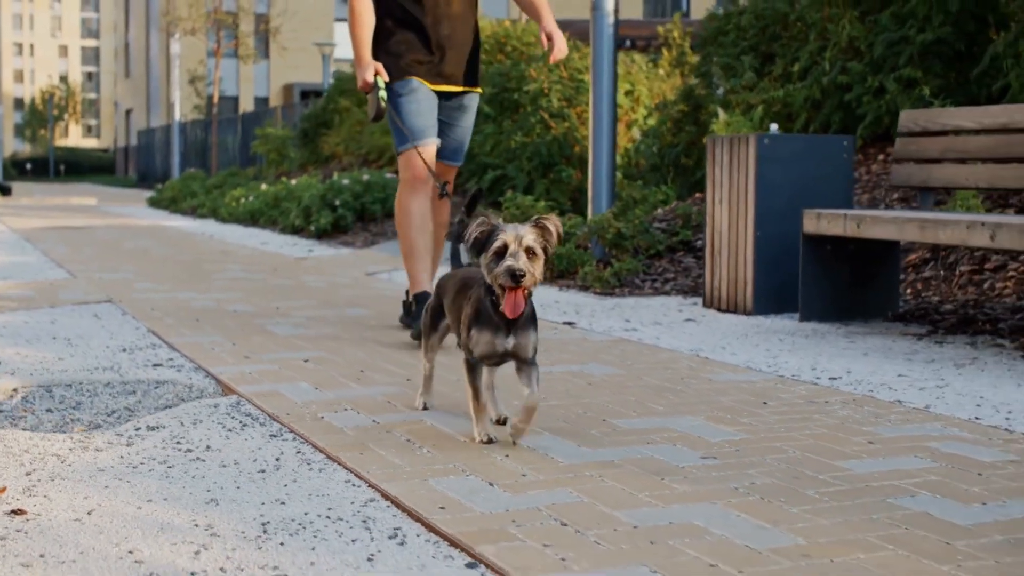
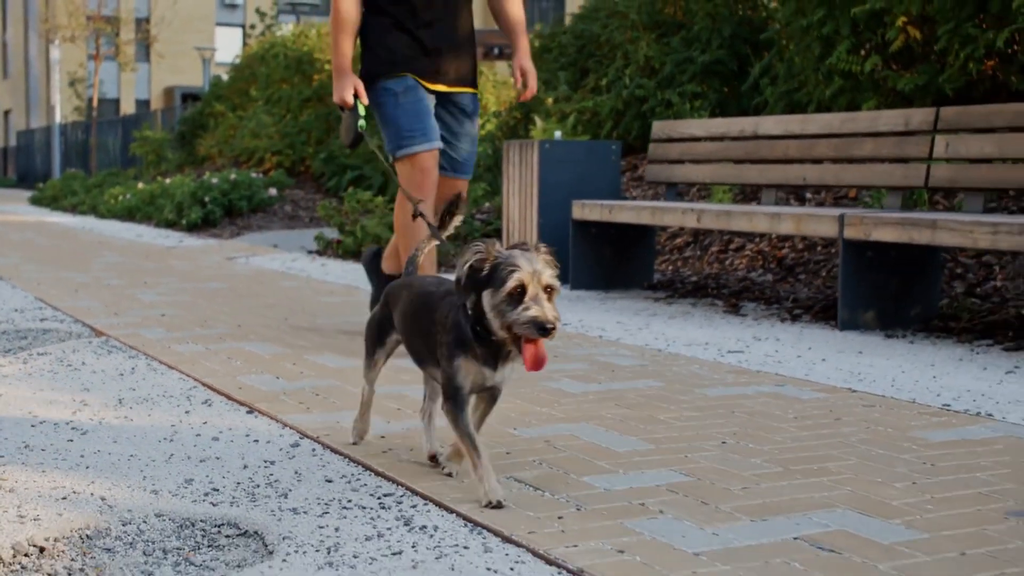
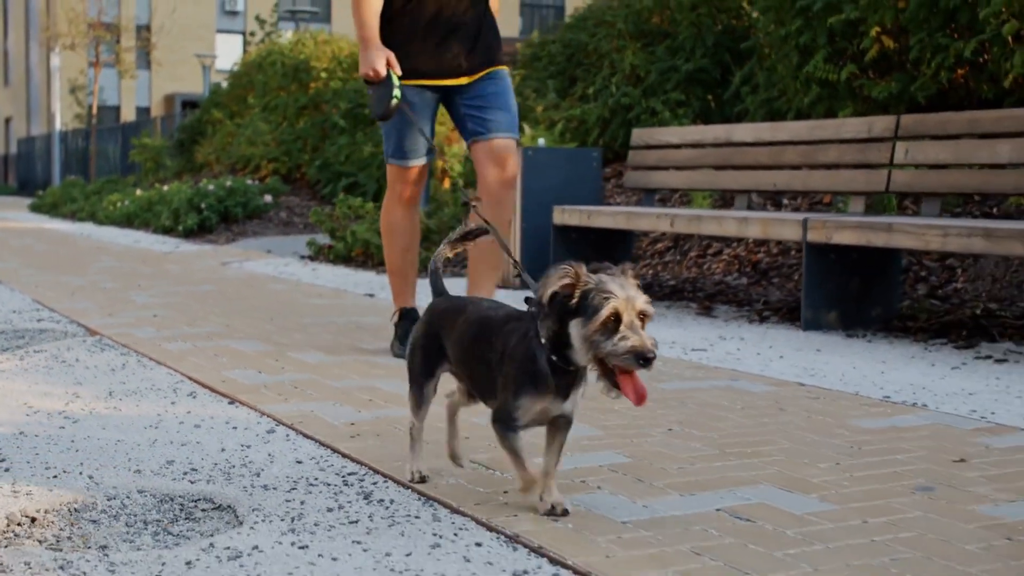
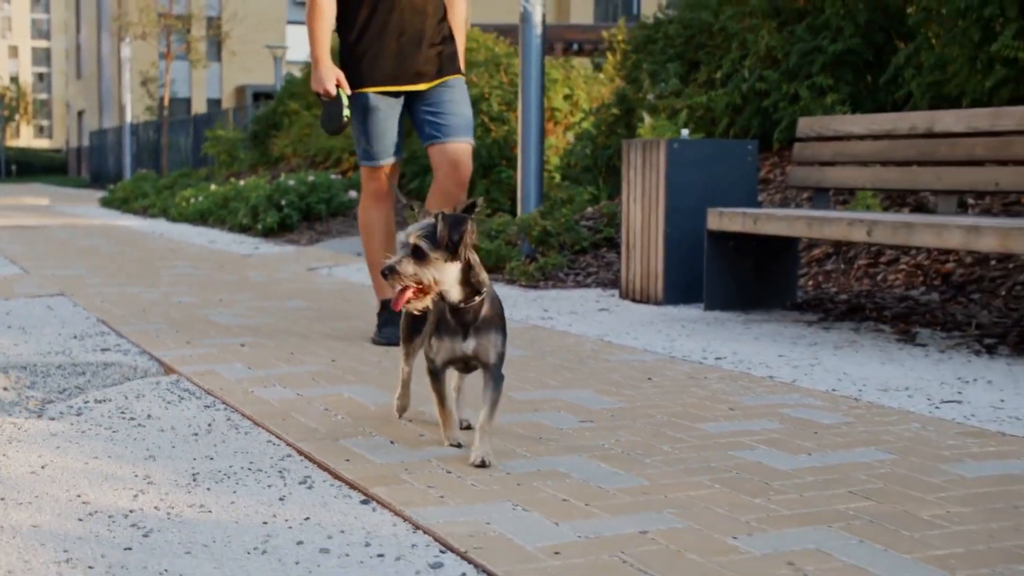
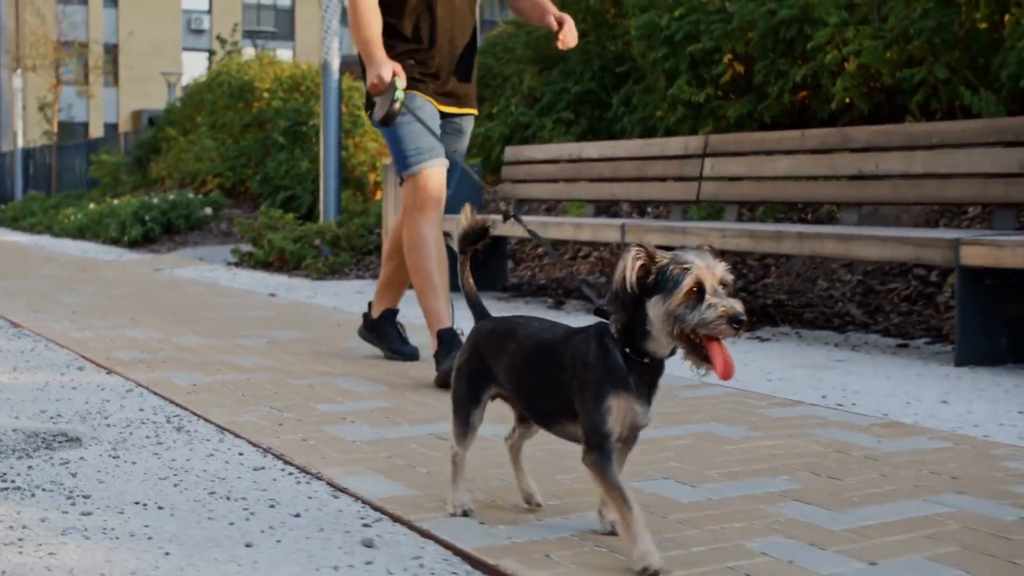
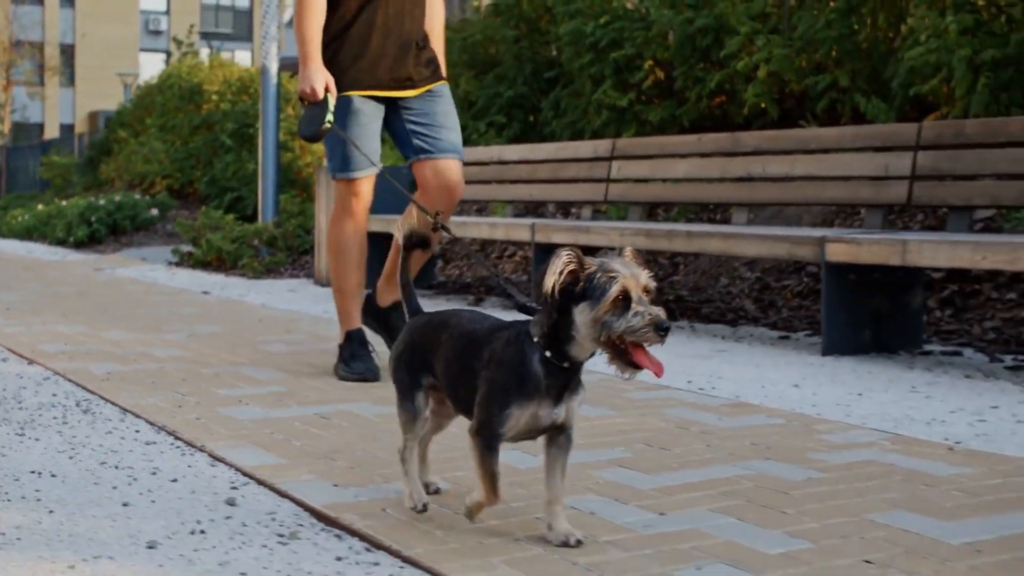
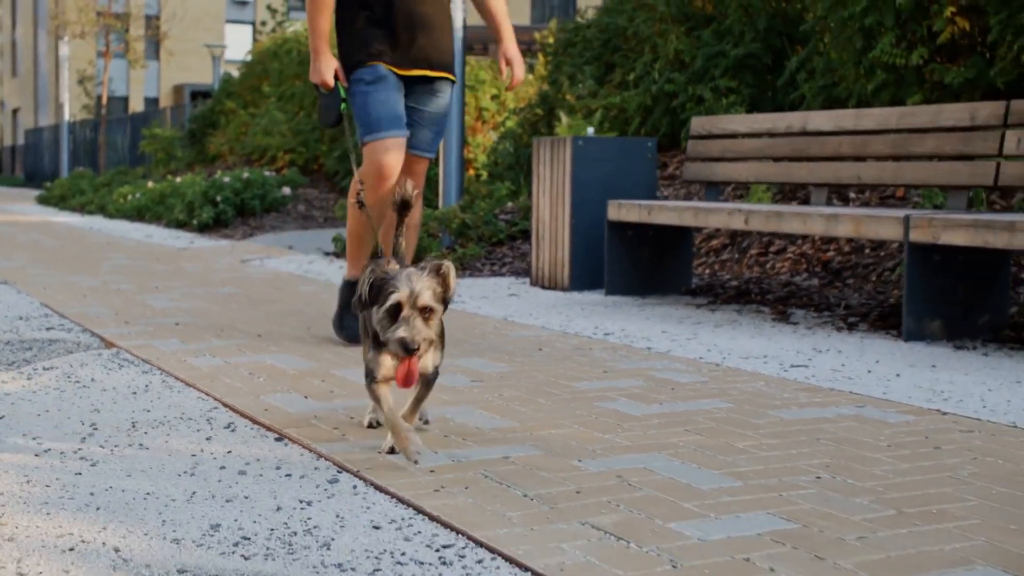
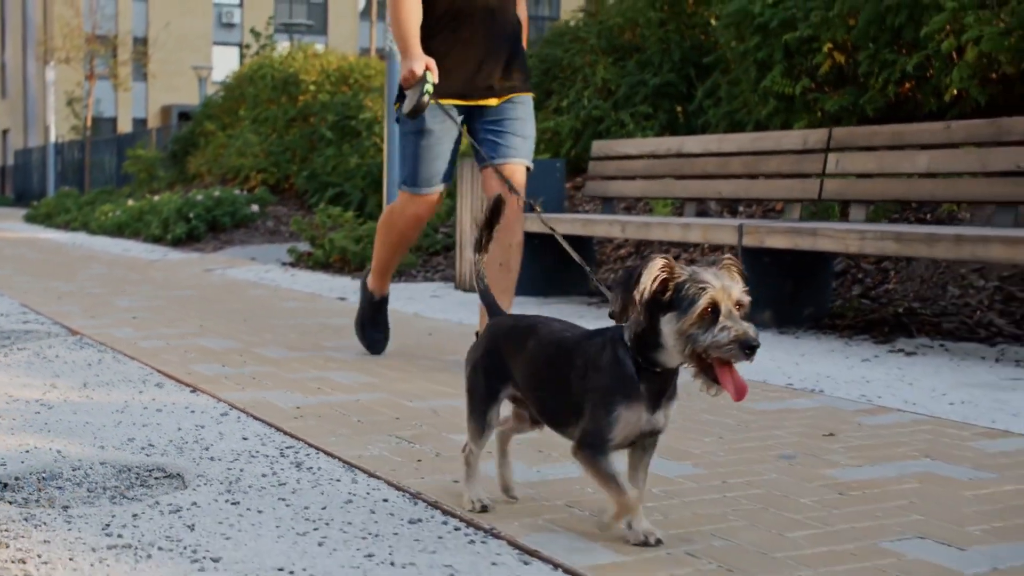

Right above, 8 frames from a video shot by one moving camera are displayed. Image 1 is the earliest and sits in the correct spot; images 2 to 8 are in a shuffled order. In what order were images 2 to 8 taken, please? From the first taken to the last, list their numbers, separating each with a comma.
4, 7, 2, 3, 8, 5, 6
